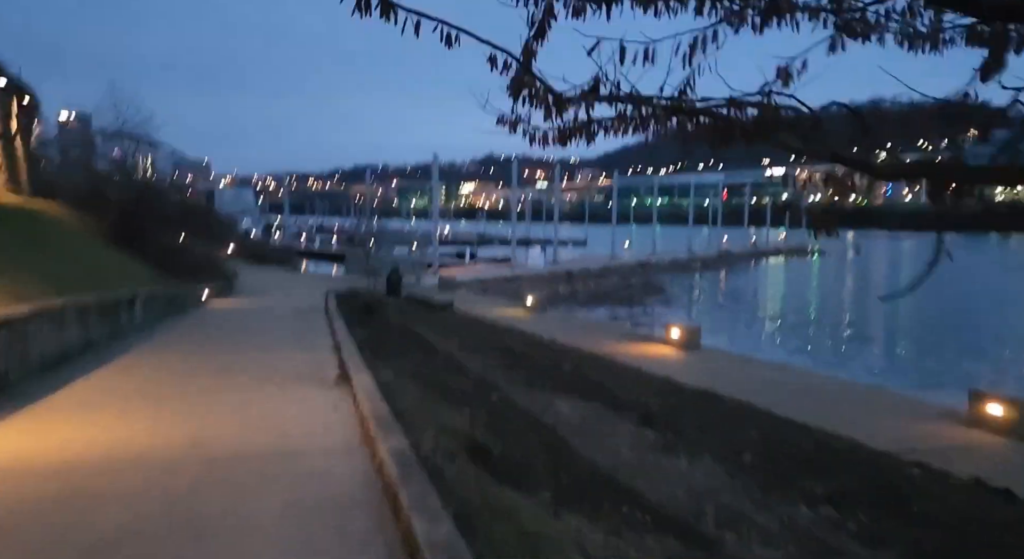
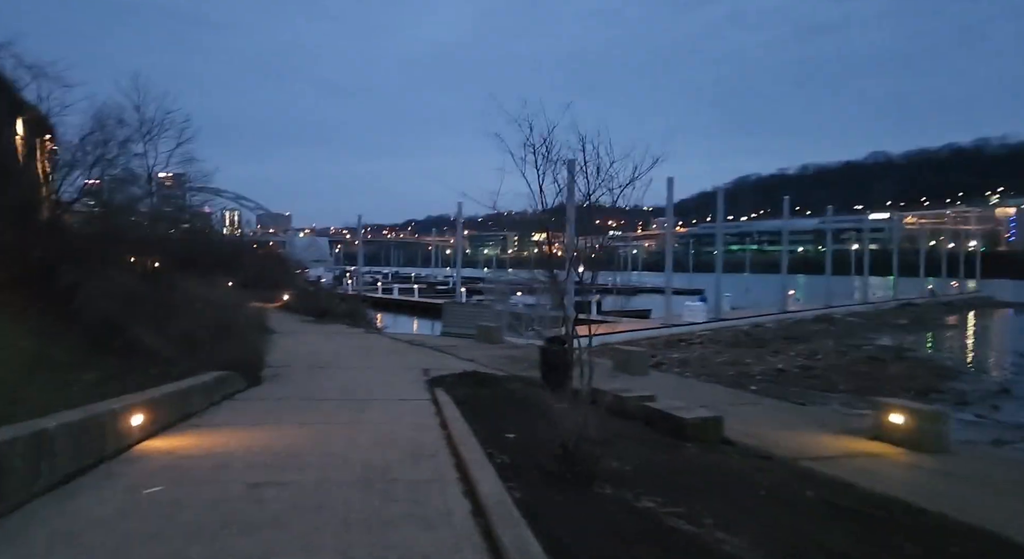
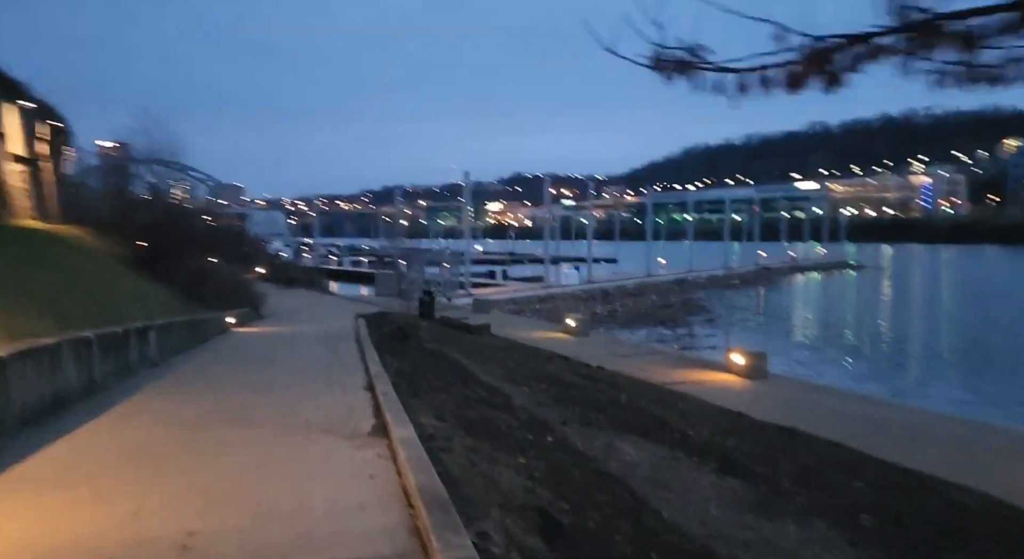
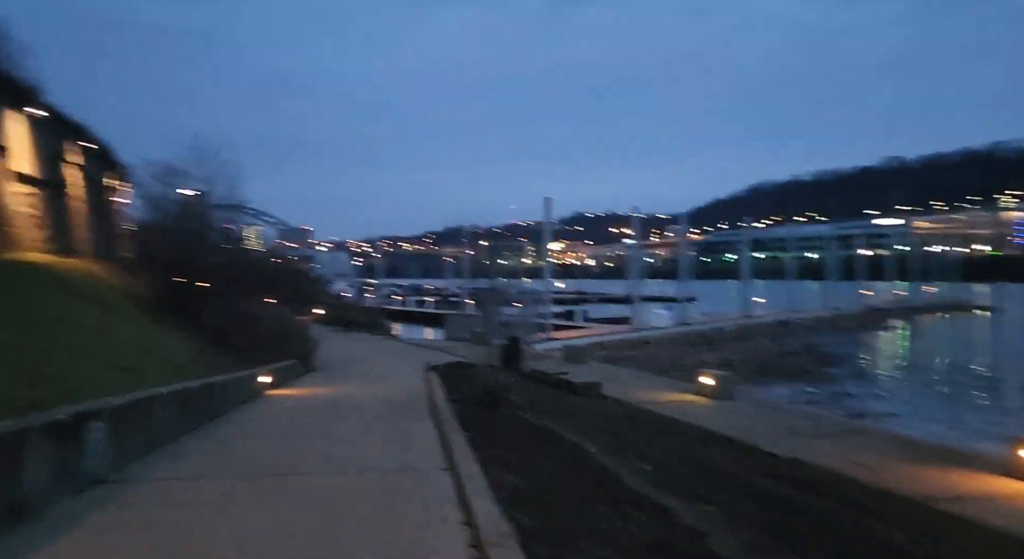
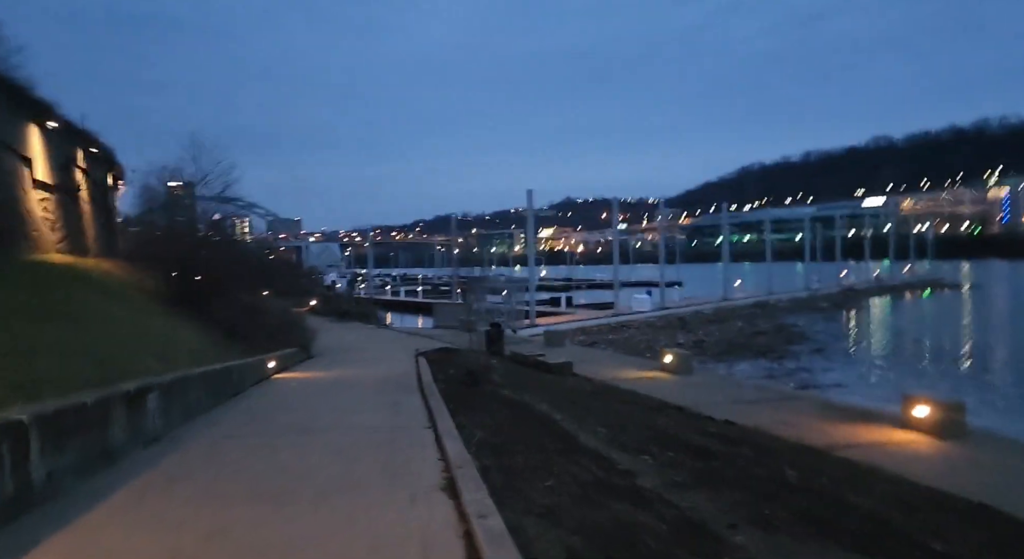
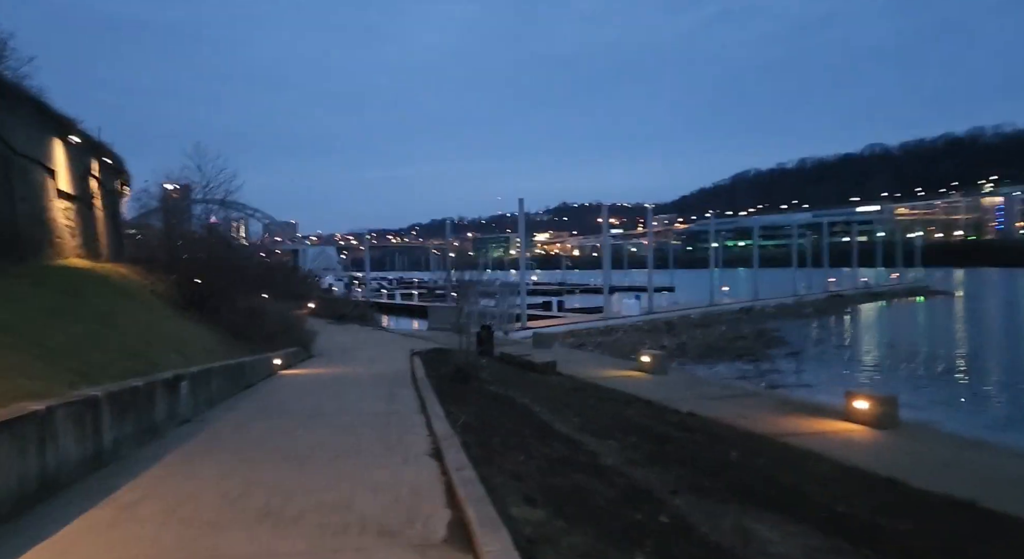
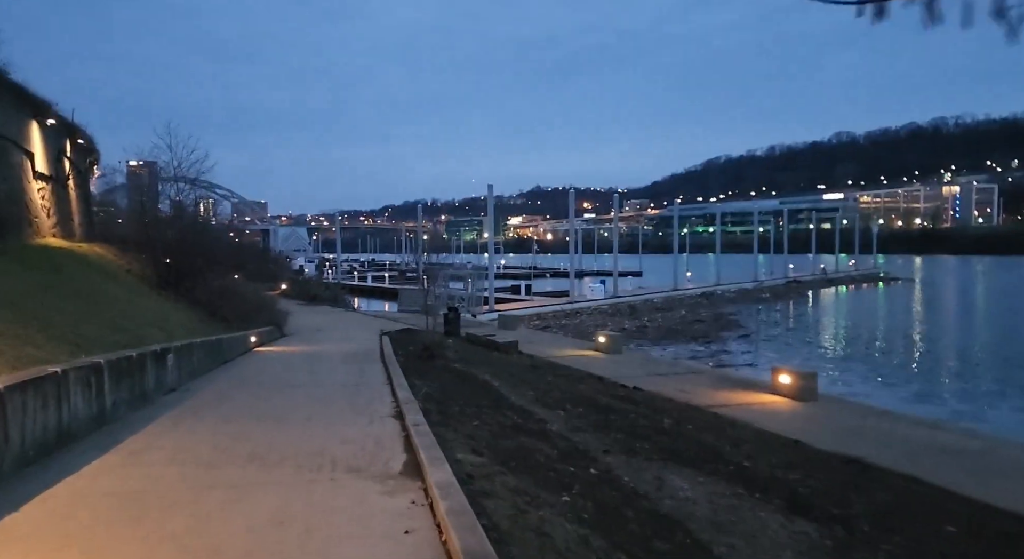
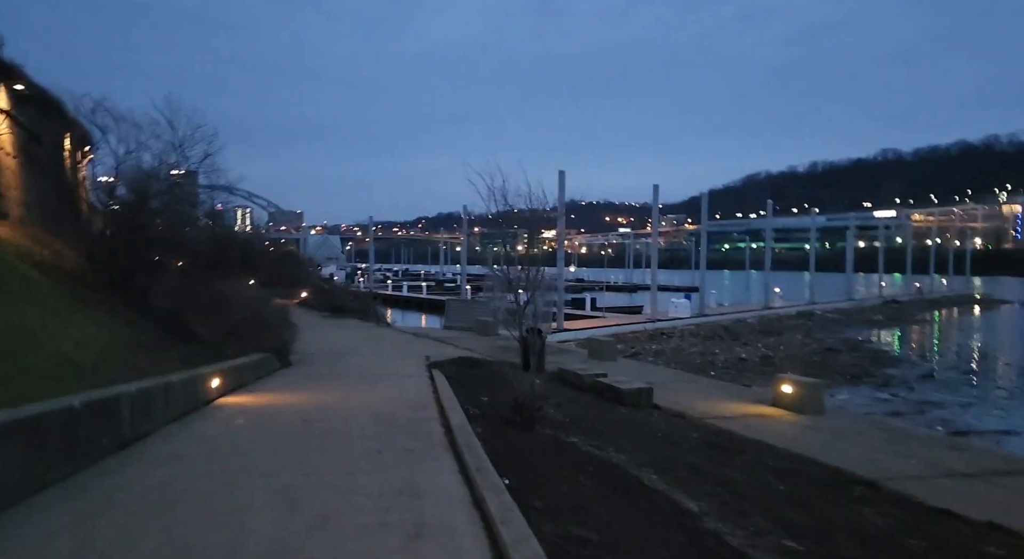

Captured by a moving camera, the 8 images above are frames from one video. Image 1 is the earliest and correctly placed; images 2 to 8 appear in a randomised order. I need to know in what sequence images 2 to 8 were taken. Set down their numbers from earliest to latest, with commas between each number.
3, 7, 6, 5, 4, 8, 2
